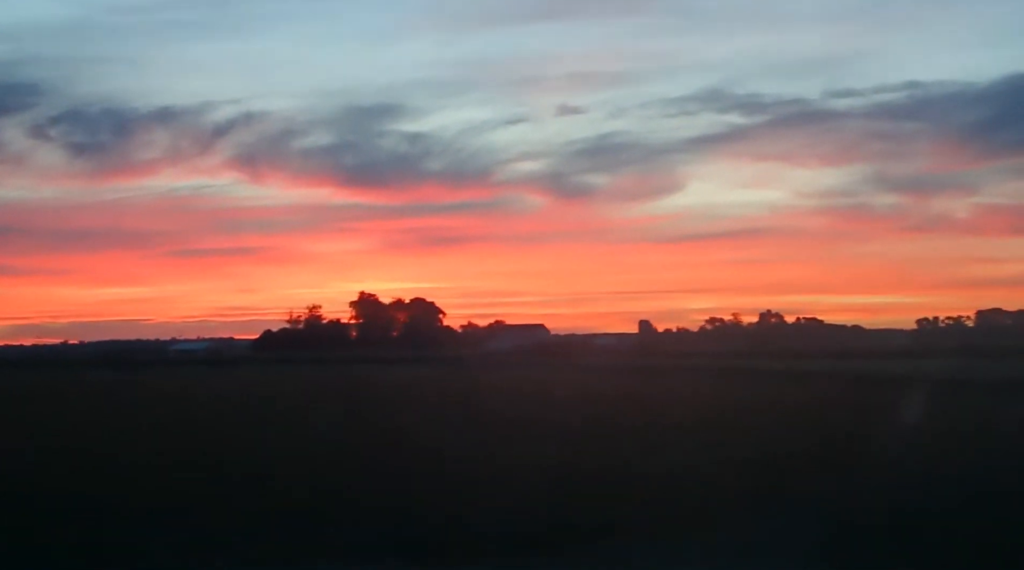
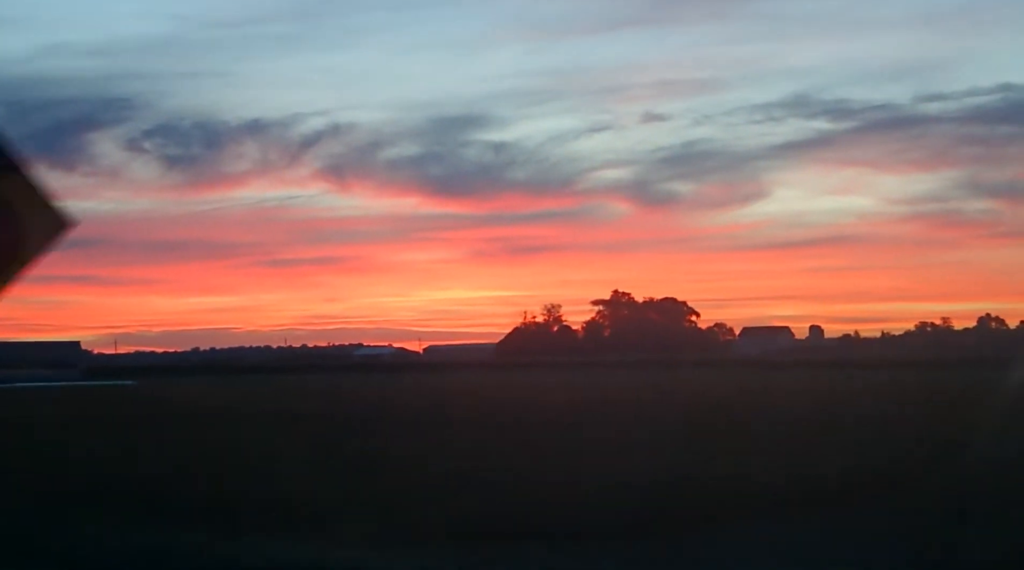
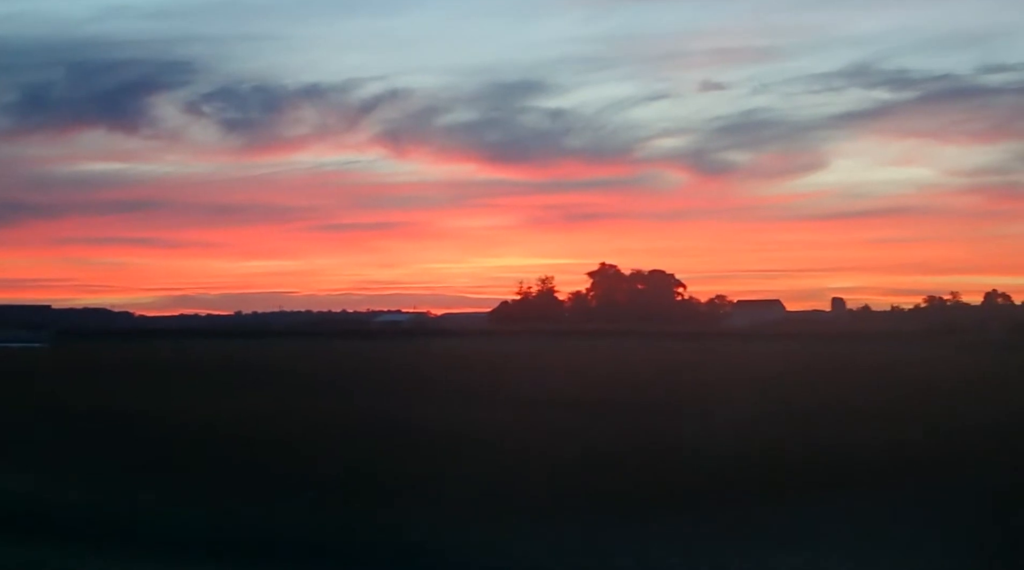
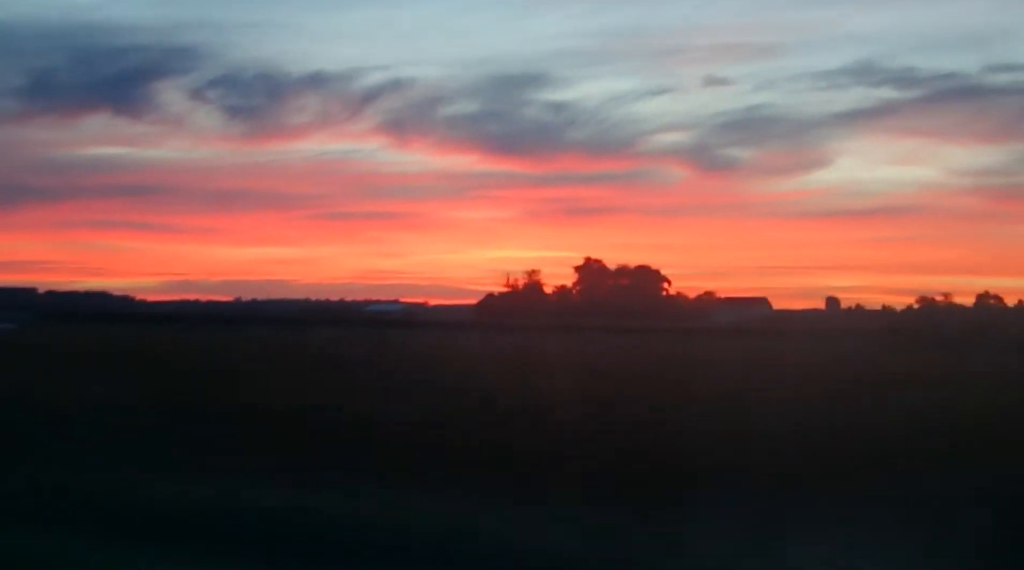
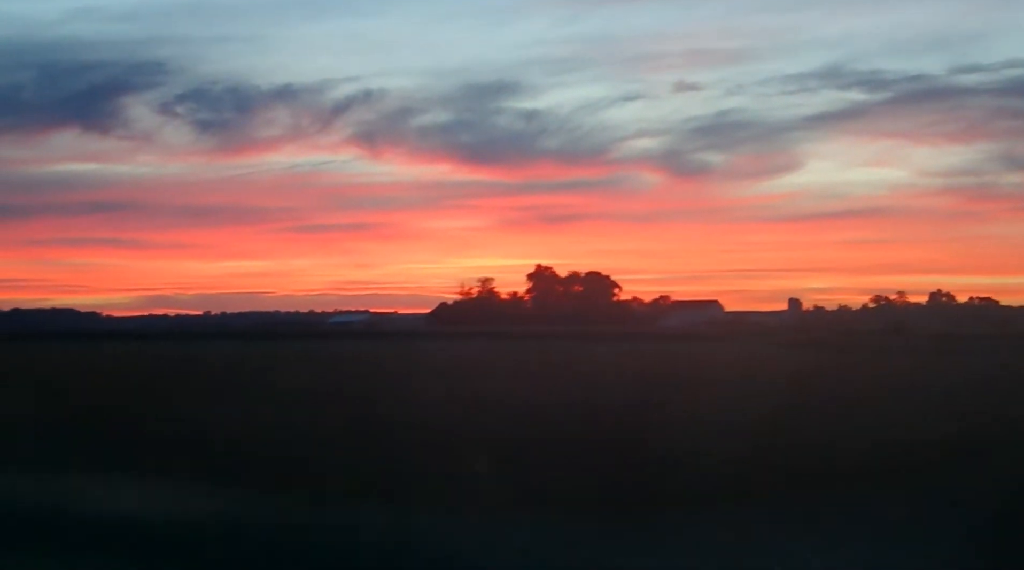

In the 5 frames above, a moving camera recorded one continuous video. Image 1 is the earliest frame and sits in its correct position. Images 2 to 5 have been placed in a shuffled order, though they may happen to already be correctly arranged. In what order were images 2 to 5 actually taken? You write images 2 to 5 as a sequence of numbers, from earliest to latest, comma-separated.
5, 4, 3, 2
